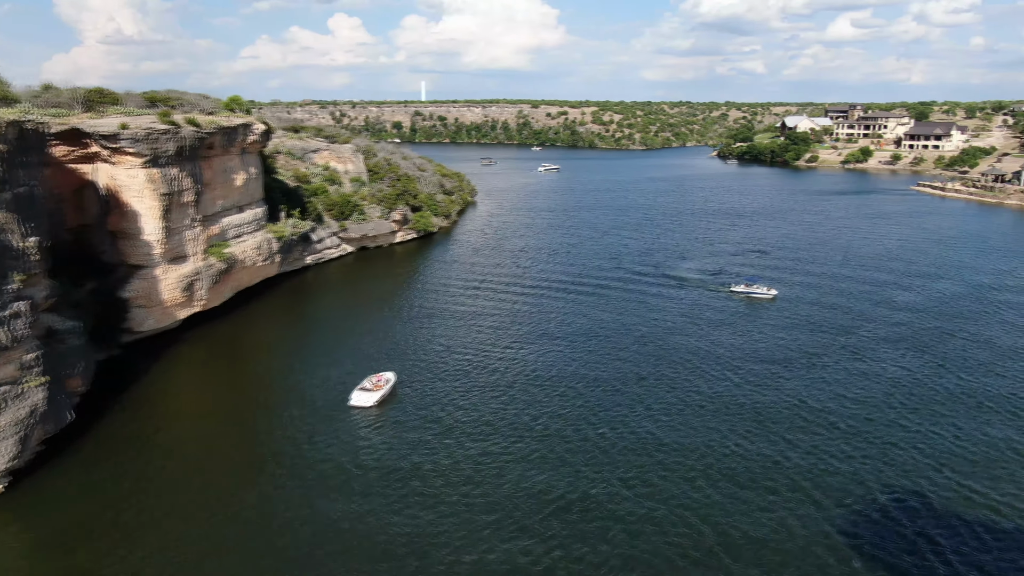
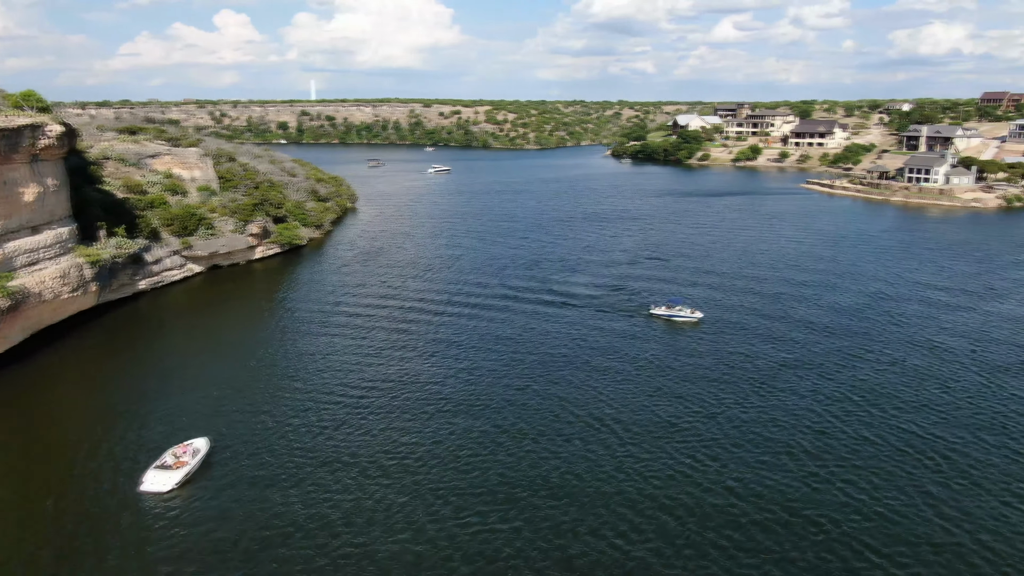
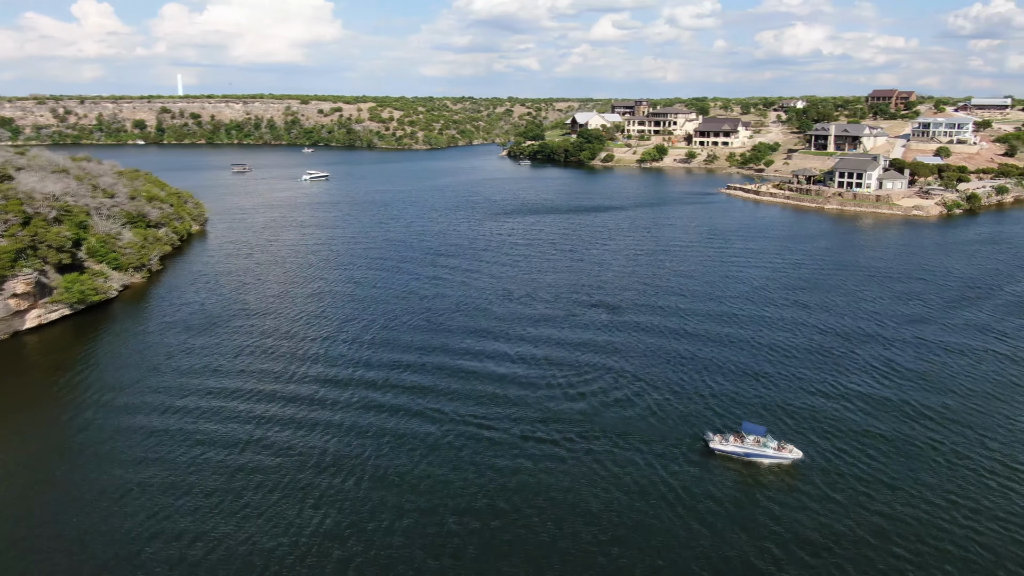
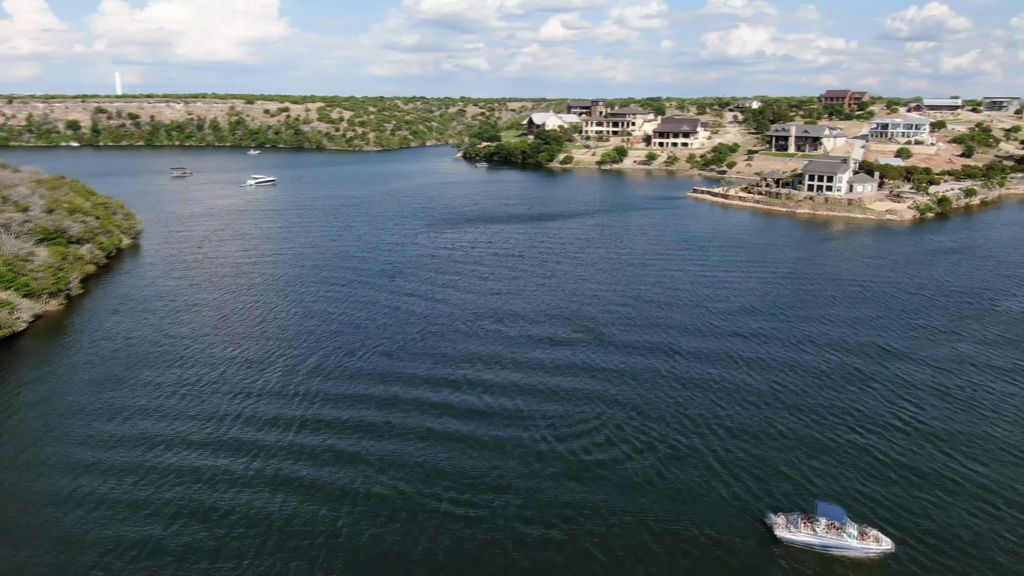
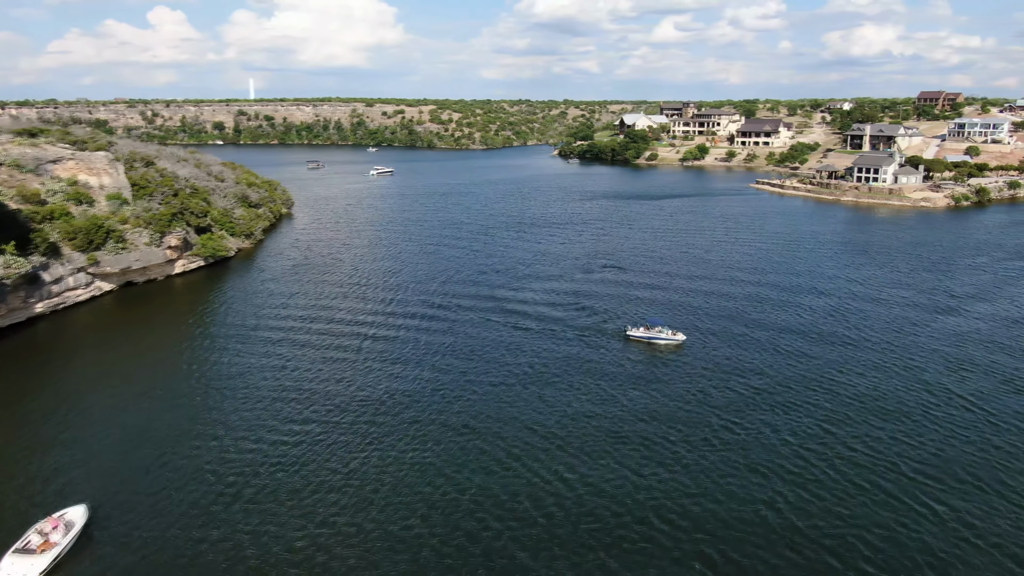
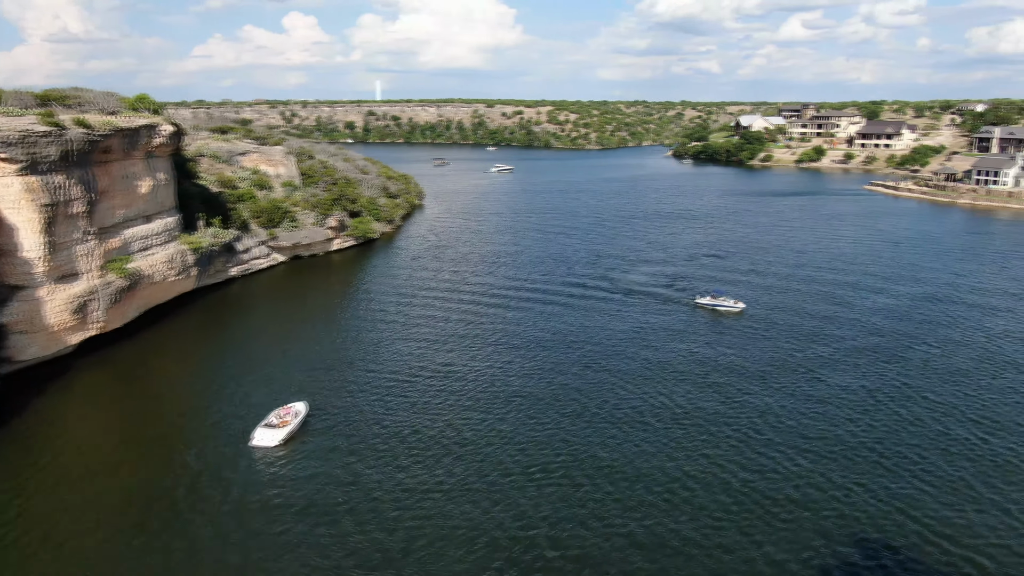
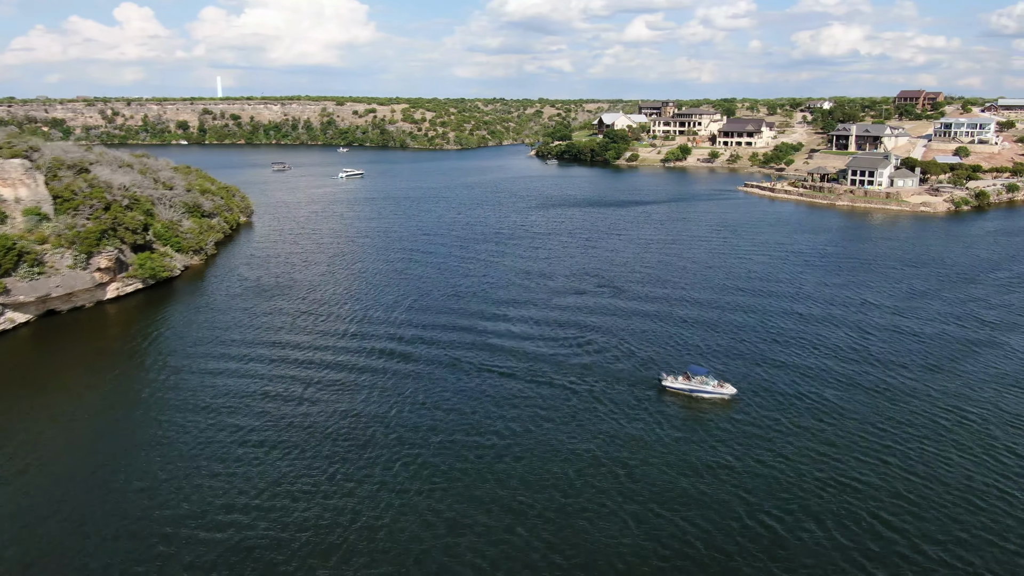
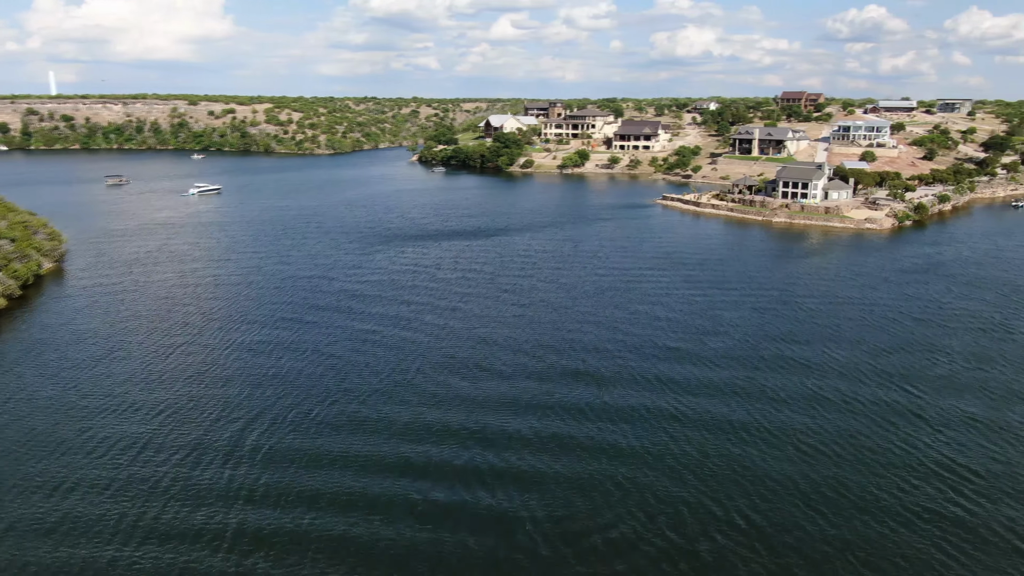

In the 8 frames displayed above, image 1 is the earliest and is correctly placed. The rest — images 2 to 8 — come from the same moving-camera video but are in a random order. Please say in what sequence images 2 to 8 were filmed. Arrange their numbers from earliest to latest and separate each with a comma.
6, 2, 5, 7, 3, 4, 8
